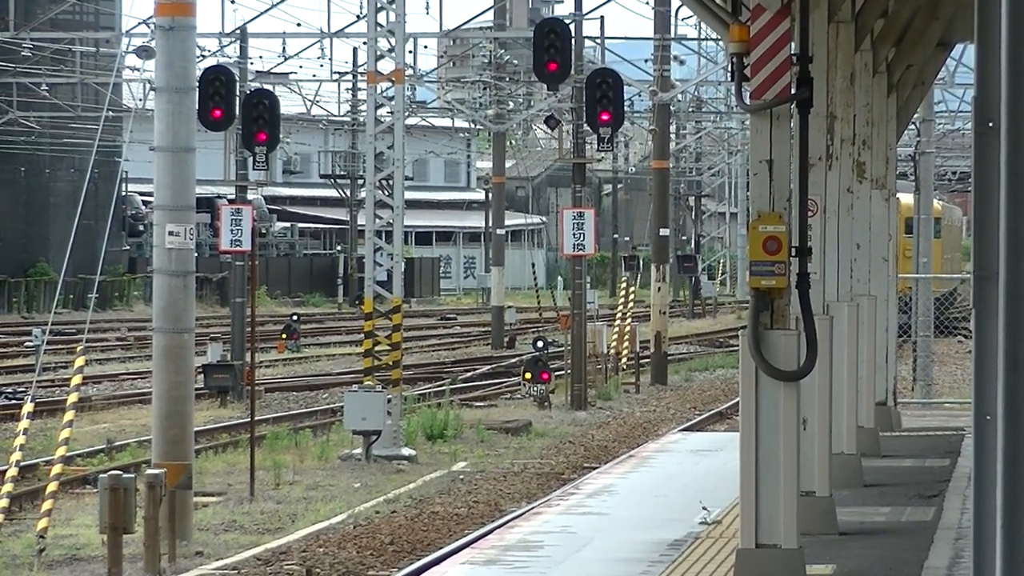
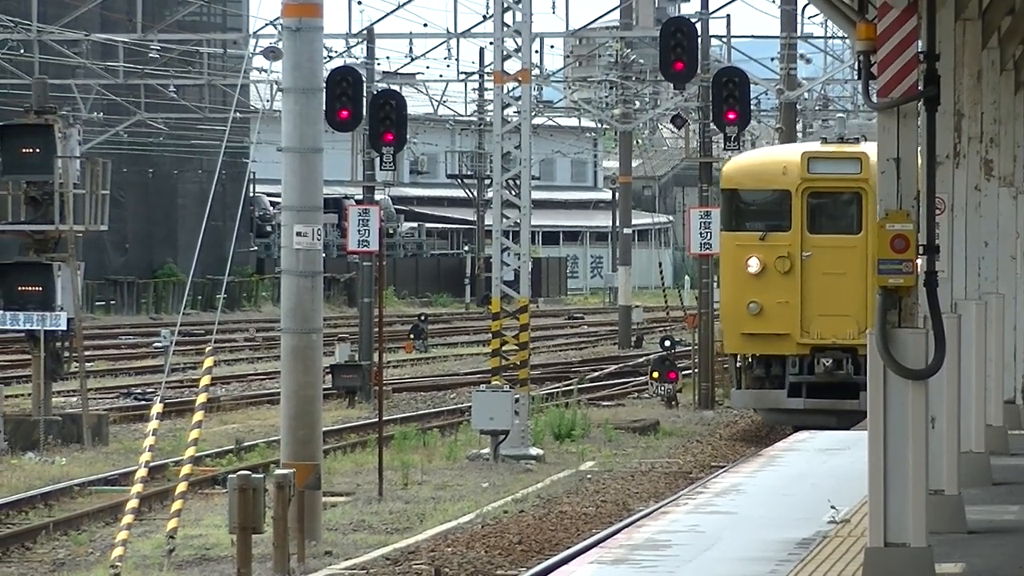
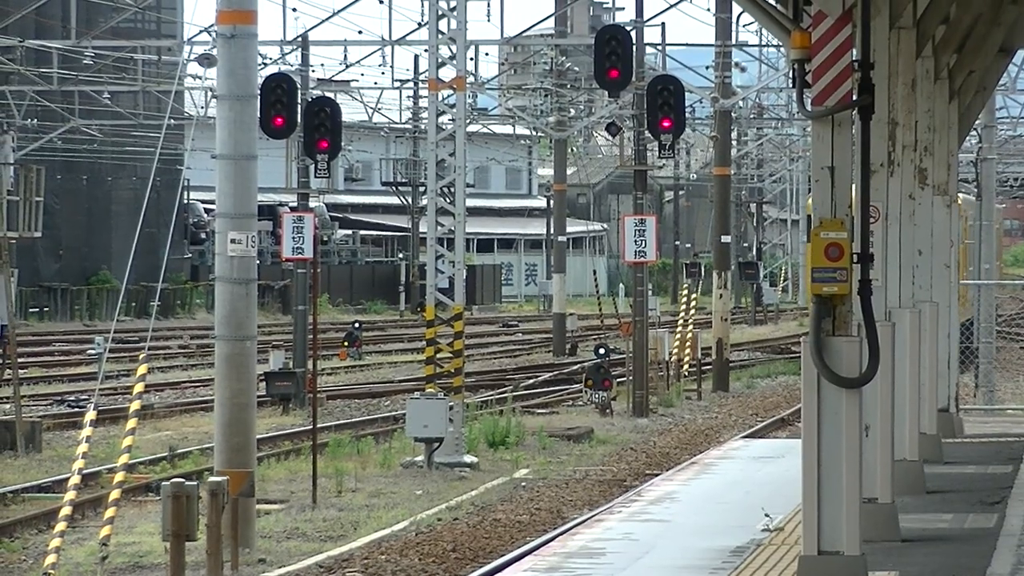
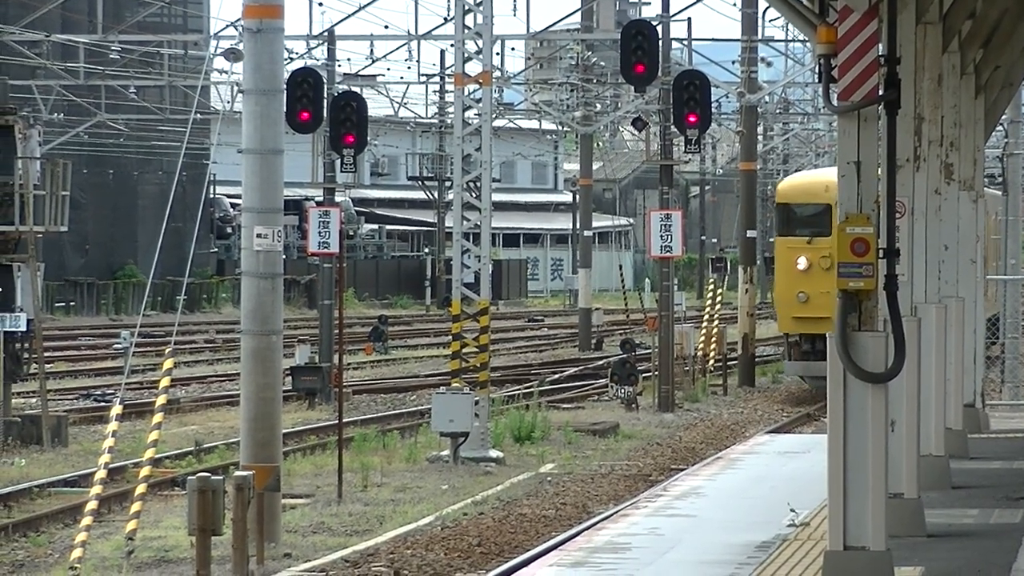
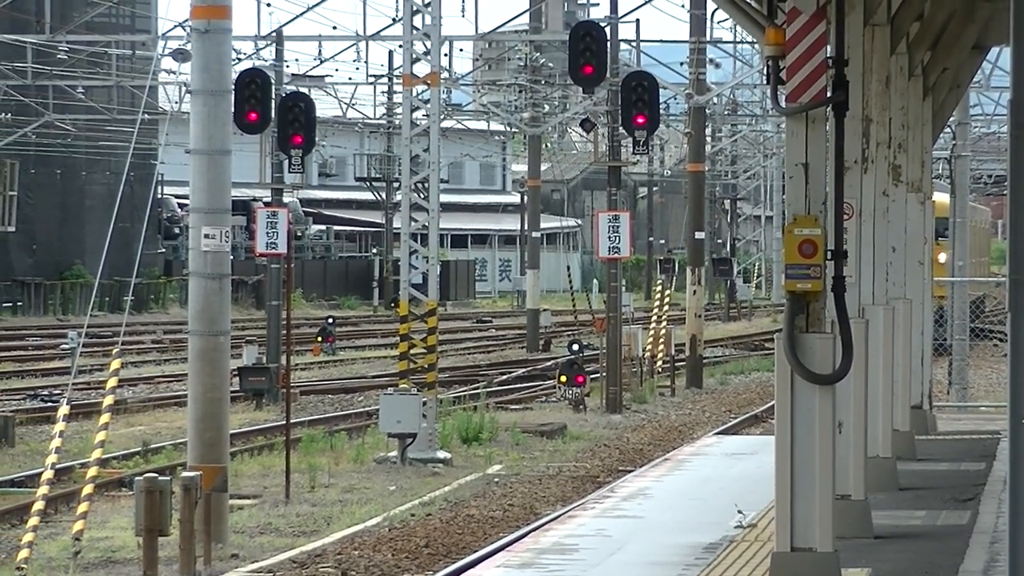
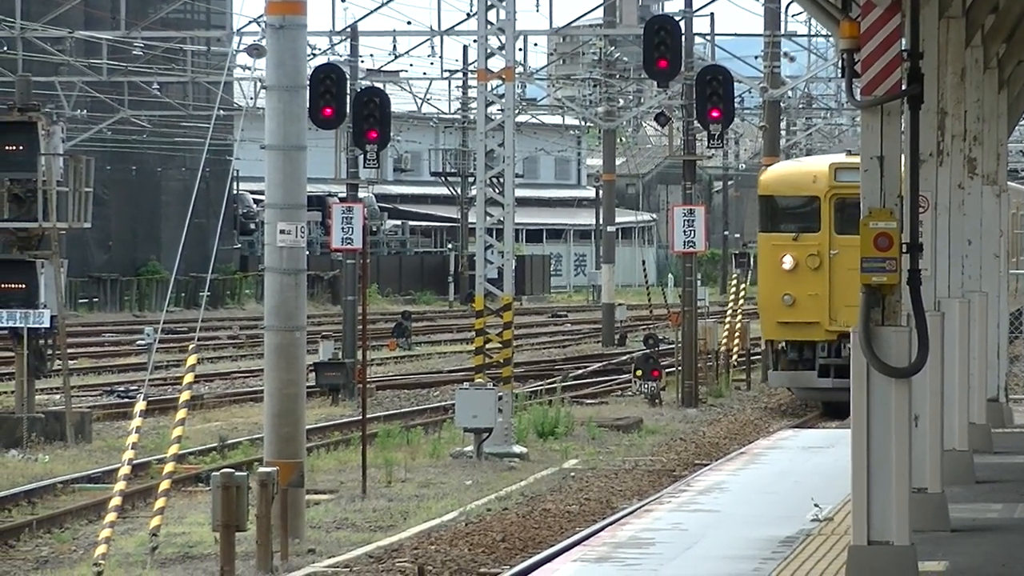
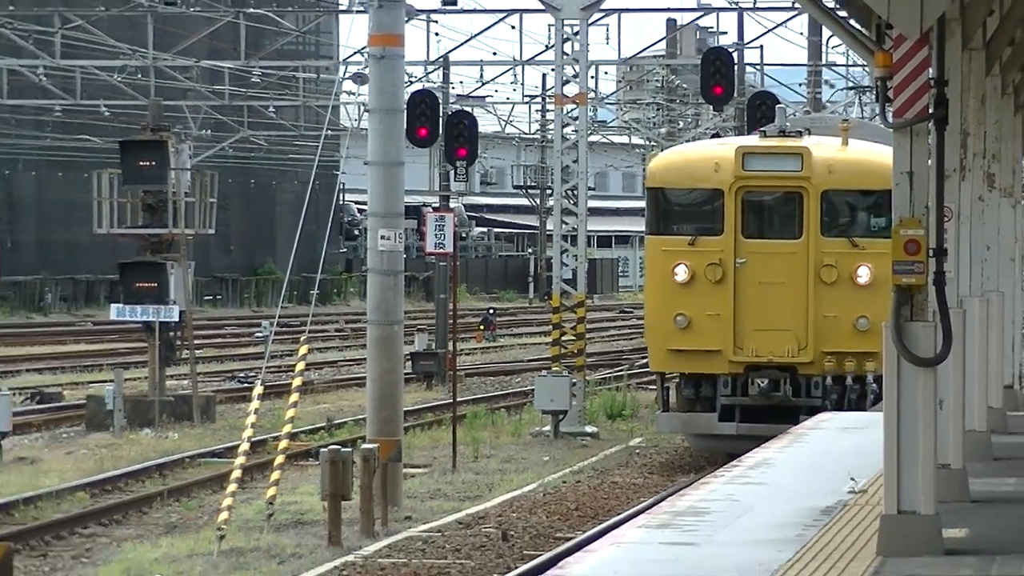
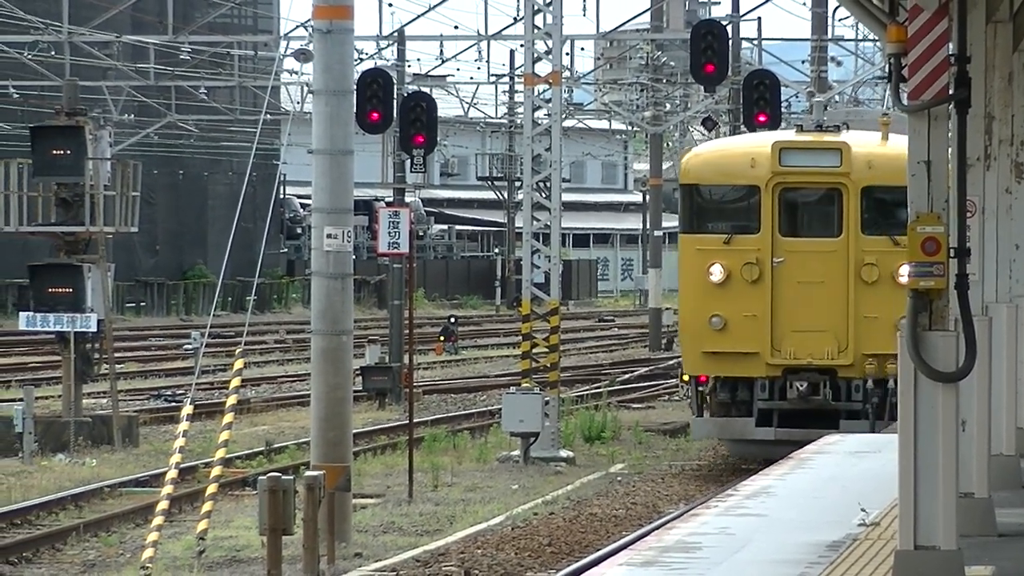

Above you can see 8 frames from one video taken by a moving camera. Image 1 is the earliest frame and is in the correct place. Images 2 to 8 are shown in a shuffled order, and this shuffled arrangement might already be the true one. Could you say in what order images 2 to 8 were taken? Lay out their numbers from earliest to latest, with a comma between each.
5, 3, 4, 6, 2, 8, 7
